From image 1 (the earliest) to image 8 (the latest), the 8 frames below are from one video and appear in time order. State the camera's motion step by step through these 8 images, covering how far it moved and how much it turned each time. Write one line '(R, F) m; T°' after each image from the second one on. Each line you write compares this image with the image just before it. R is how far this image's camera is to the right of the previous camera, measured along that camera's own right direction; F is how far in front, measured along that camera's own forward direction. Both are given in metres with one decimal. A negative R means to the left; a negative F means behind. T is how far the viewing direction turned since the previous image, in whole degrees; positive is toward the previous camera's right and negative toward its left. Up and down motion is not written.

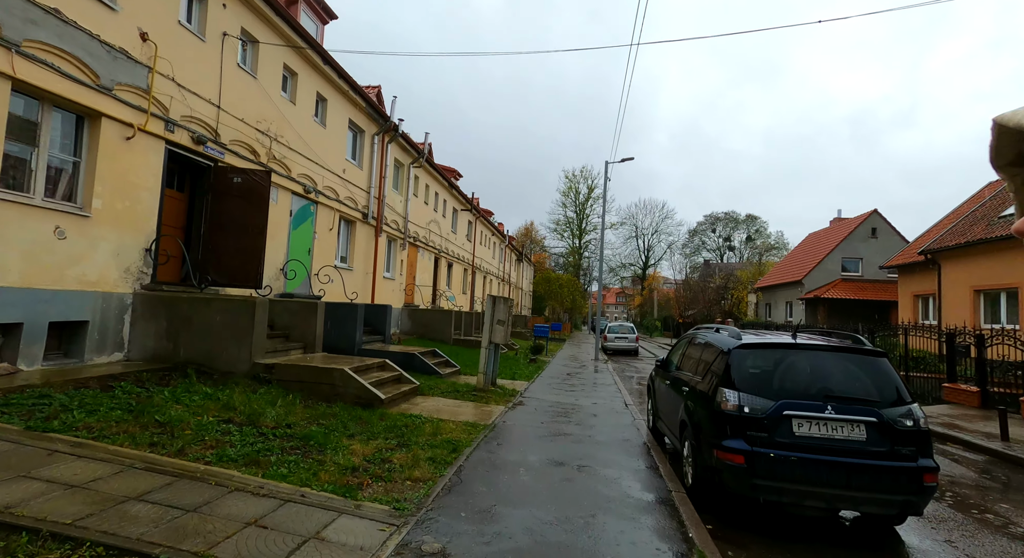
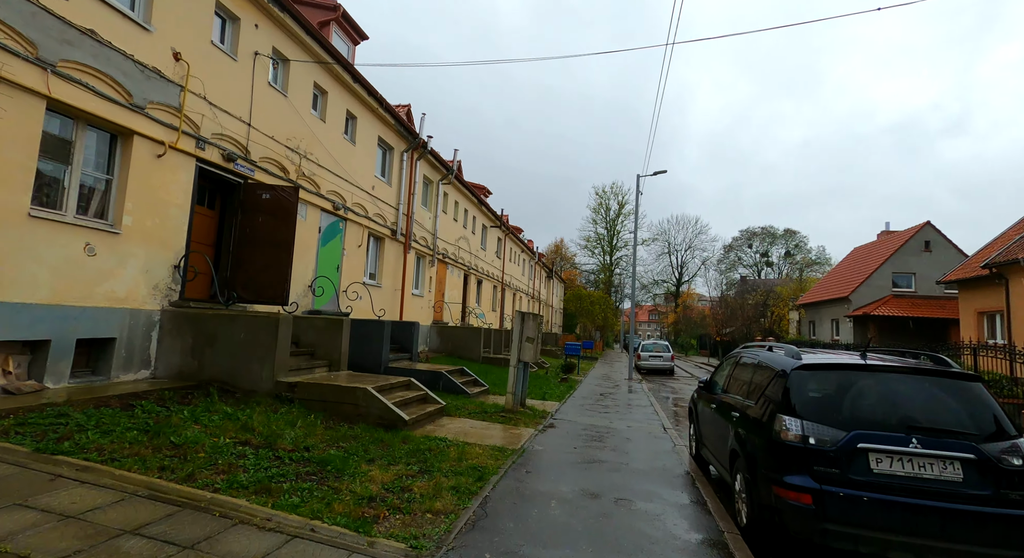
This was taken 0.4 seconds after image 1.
(0.0, +0.3) m; -3°
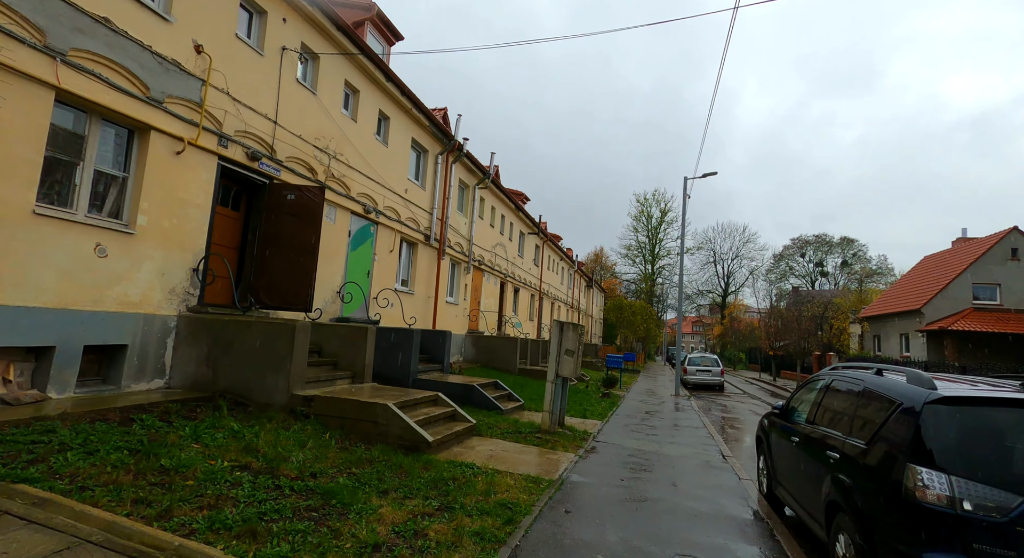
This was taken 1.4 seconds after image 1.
(0.0, +0.8) m; -4°
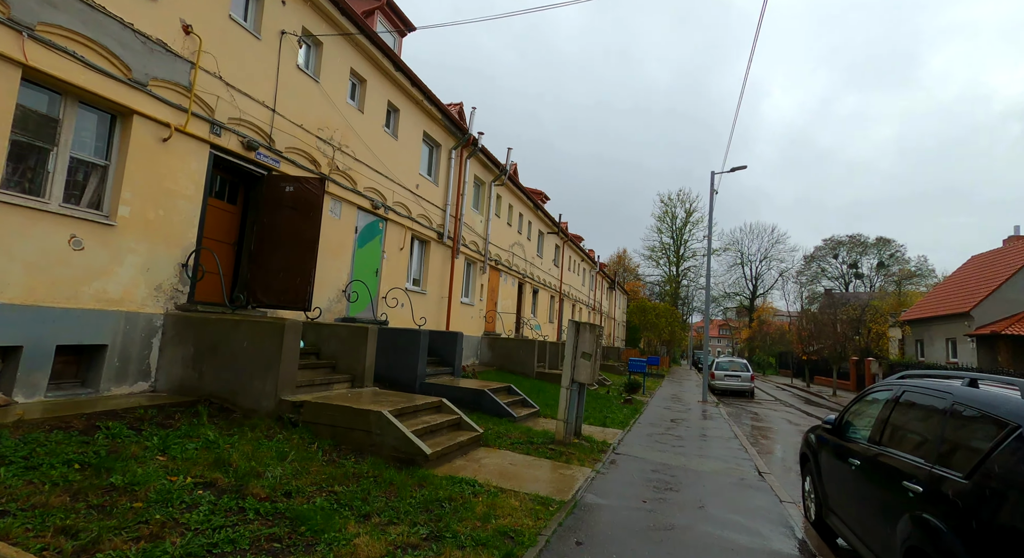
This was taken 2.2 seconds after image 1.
(+0.2, +0.7) m; -2°
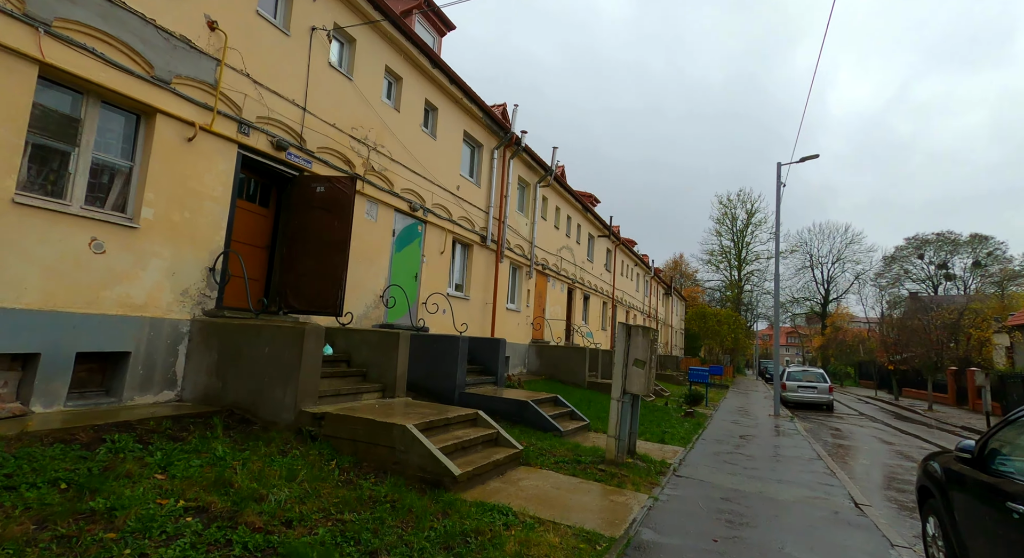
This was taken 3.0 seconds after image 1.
(+0.1, +0.7) m; -6°
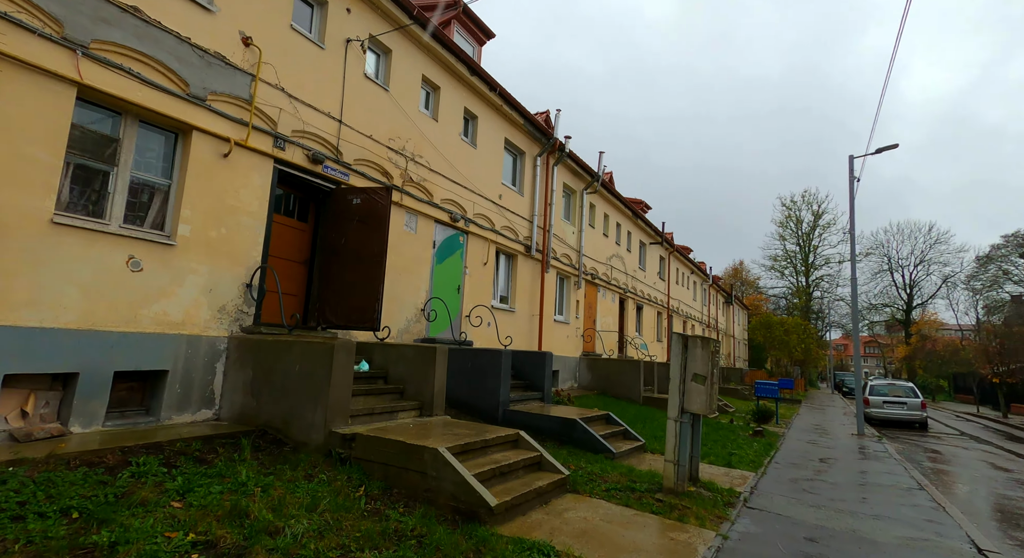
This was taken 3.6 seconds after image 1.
(+0.1, +0.5) m; -6°
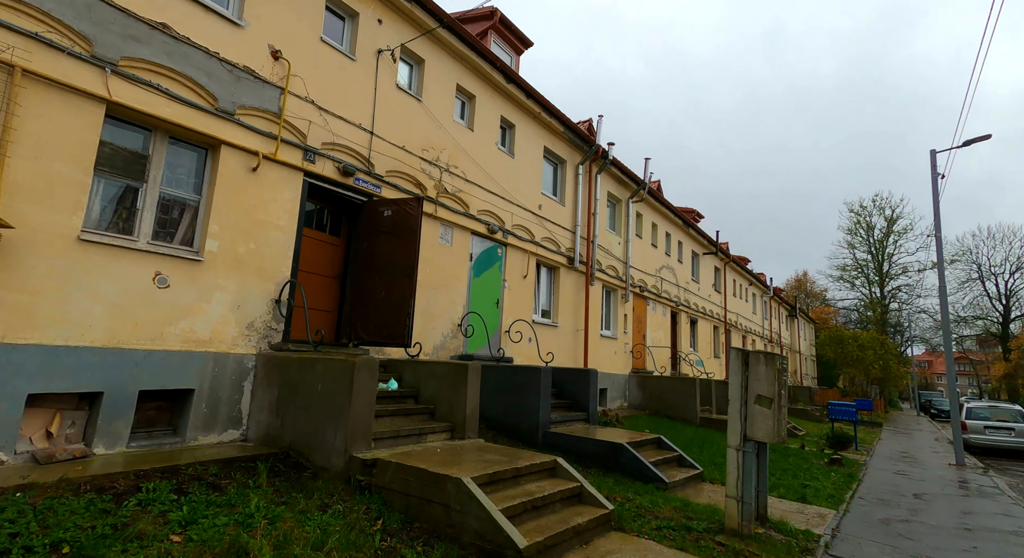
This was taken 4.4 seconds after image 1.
(+0.2, +0.5) m; -6°
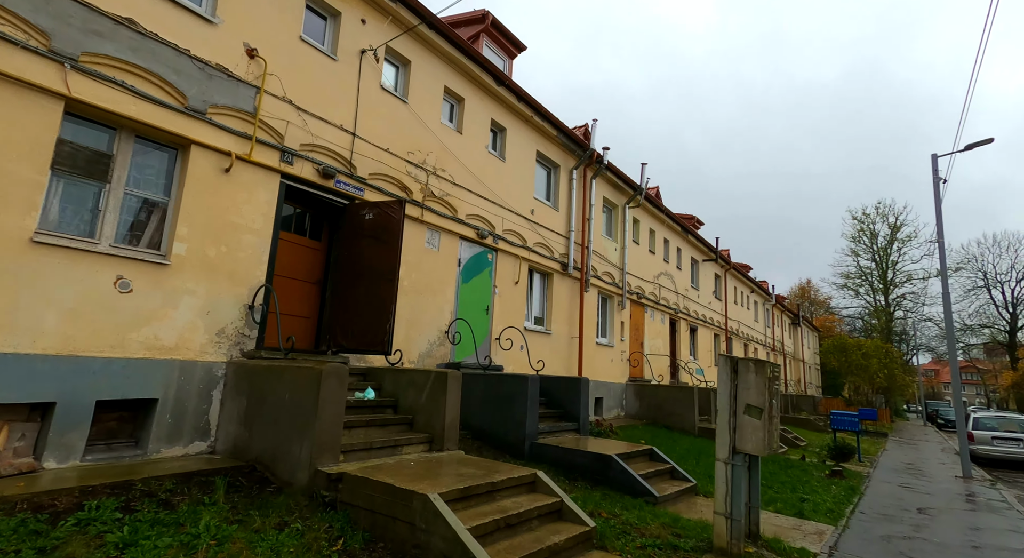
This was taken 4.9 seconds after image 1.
(+0.3, +0.3) m; 0°
